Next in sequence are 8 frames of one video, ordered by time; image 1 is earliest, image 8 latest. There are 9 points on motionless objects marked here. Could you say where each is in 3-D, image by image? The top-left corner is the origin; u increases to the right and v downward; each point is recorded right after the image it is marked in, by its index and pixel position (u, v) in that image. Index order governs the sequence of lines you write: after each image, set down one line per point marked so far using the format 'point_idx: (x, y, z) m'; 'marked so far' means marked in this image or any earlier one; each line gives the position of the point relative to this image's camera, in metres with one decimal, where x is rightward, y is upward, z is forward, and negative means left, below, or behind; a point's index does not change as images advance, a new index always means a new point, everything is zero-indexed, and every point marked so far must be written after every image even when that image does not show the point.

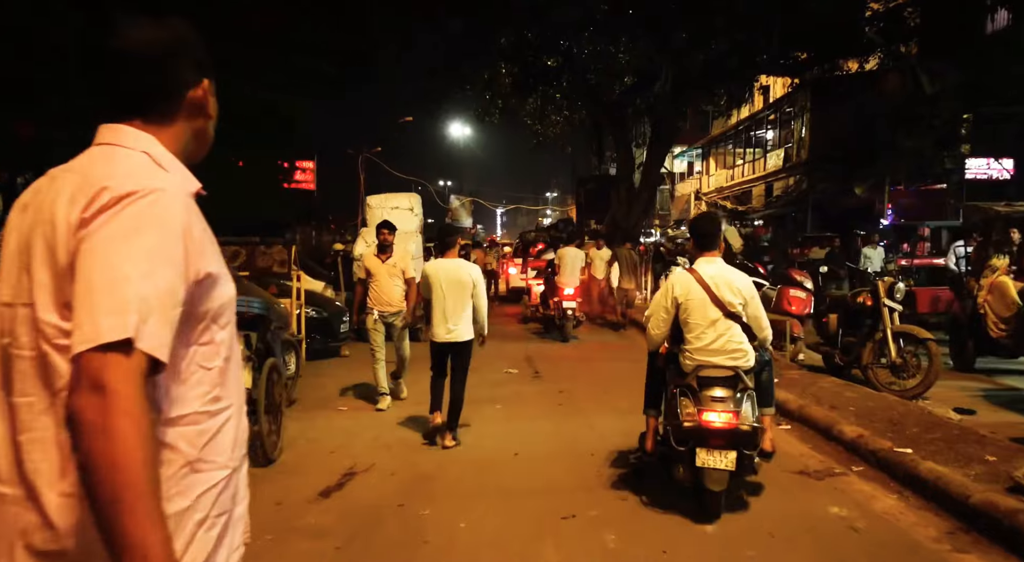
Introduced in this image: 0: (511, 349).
0: (0.0, -1.2, +11.2) m
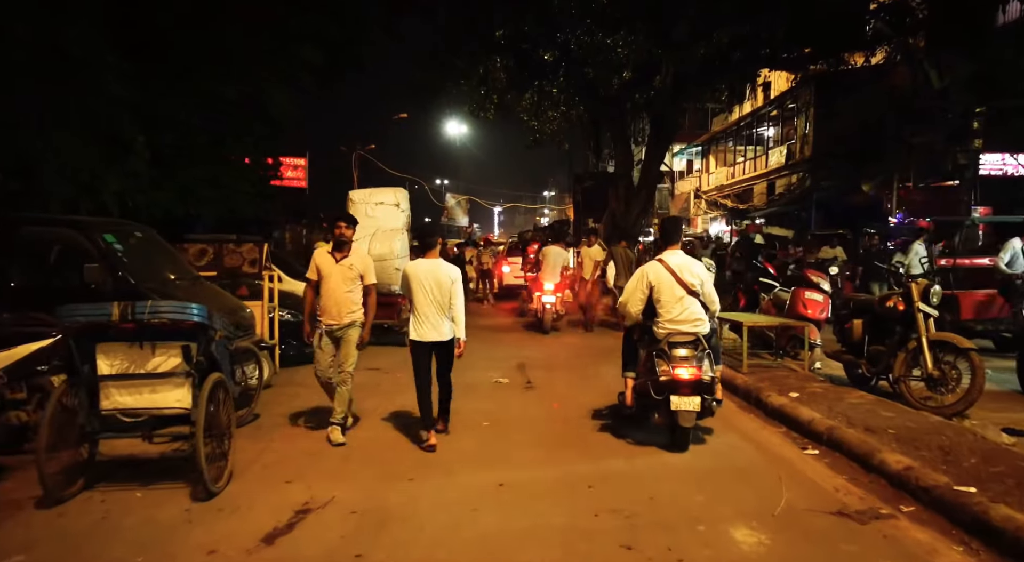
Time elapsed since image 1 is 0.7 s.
0: (-0.1, -1.2, +10.5) m
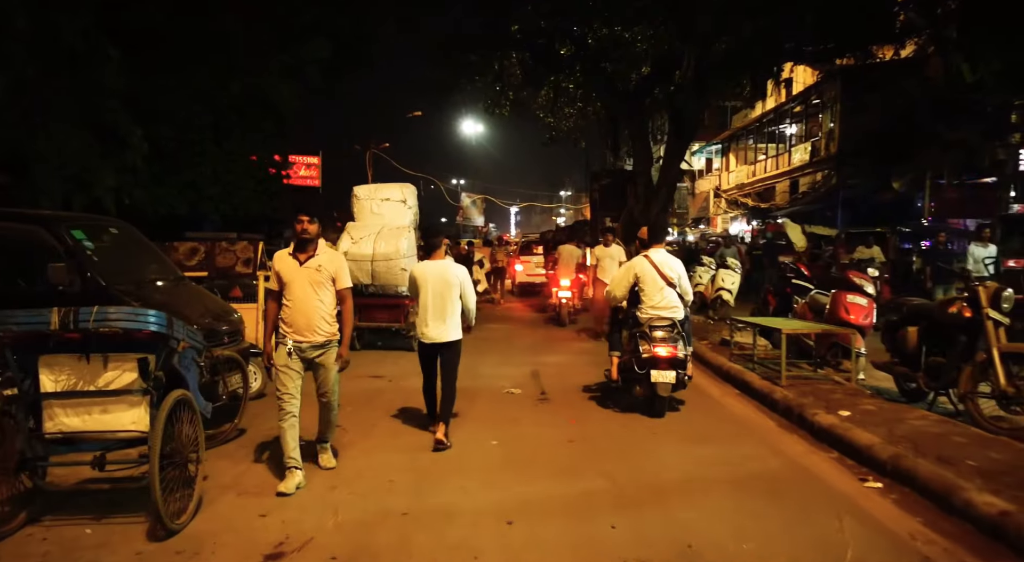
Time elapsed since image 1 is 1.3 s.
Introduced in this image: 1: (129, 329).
0: (+0.1, -1.2, +9.9) m
1: (-2.0, -0.3, +3.4) m
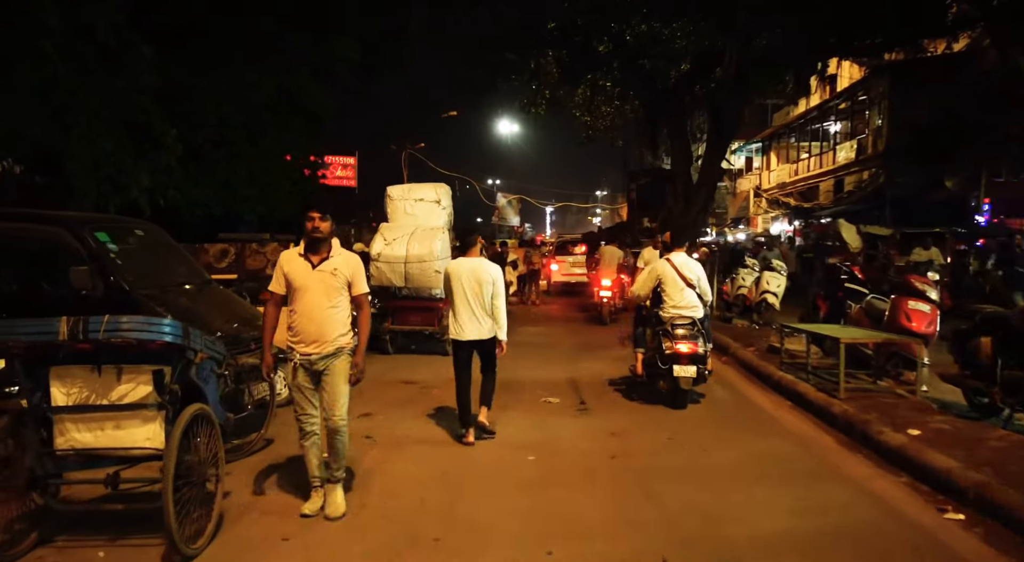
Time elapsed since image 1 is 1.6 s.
0: (+0.6, -1.2, +9.5) m
1: (-1.8, -0.3, +3.1) m
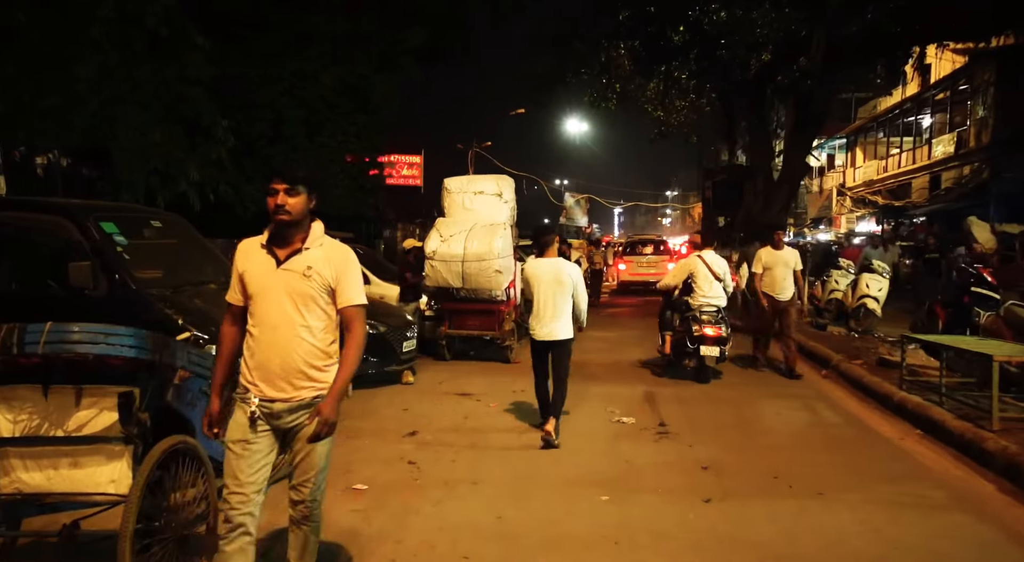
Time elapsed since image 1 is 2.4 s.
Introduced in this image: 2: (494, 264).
0: (+1.5, -1.3, +8.5) m
1: (-1.6, -0.3, +2.4) m
2: (-0.2, +0.2, +8.5) m
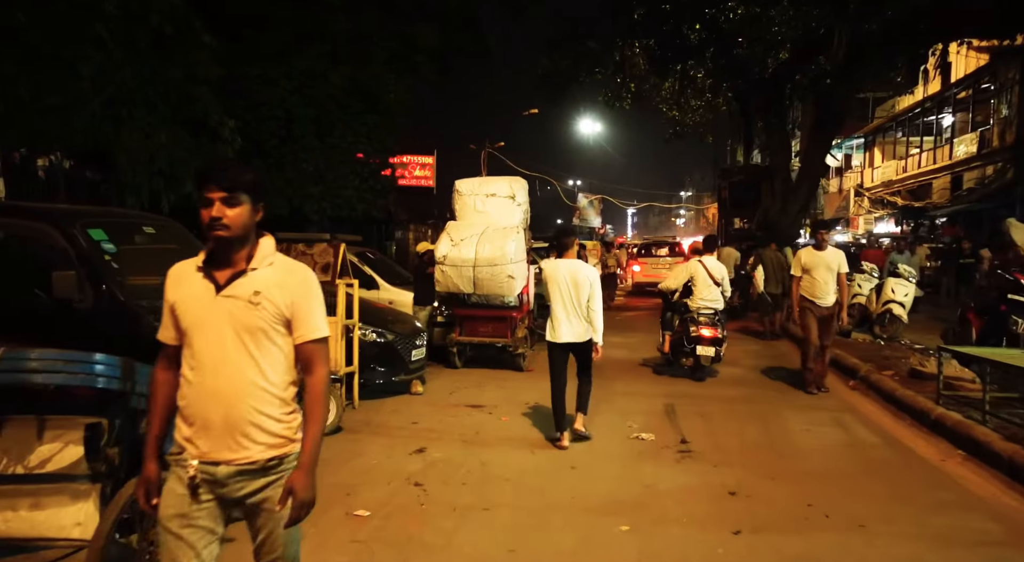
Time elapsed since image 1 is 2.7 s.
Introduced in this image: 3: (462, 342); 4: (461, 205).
0: (+1.7, -1.3, +8.1) m
1: (-1.5, -0.3, +2.1) m
2: (-0.1, +0.1, +8.2) m
3: (-0.7, -0.8, +8.6) m
4: (-0.7, +1.1, +9.2) m
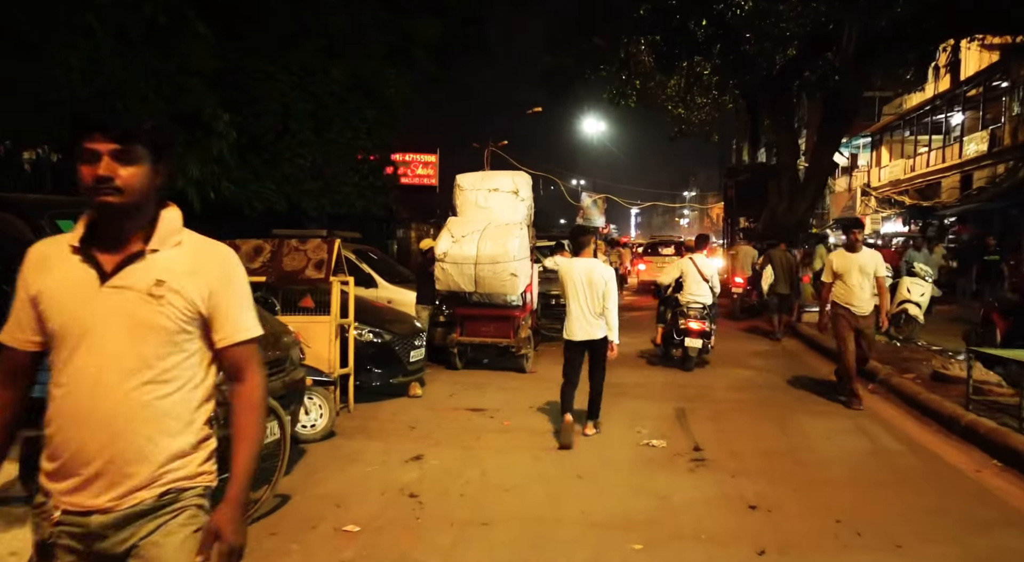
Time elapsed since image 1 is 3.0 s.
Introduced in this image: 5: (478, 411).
0: (+1.7, -1.3, +7.8) m
1: (-1.5, -0.3, +1.8) m
2: (0.0, +0.2, +7.9) m
3: (-0.6, -0.8, +8.3) m
4: (-0.7, +1.1, +8.9) m
5: (-0.4, -1.3, +6.3) m
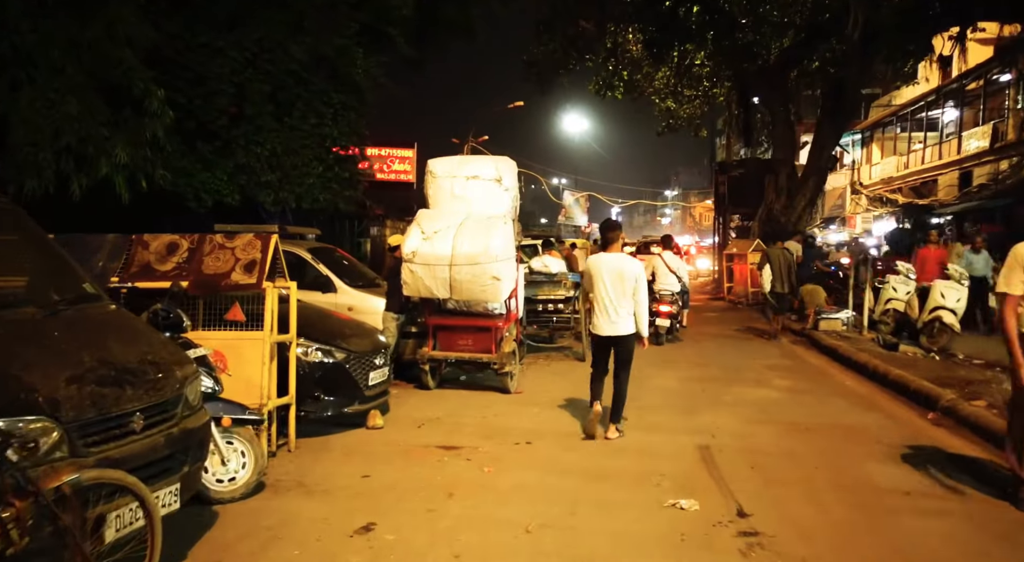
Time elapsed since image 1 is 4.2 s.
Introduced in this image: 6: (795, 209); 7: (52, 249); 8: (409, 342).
0: (+1.5, -1.4, +6.6) m
1: (-1.5, -0.4, +0.5) m
2: (-0.2, +0.1, +6.7) m
3: (-0.8, -0.8, +7.0) m
4: (-0.9, +1.1, +7.6) m
5: (-0.5, -1.4, +5.0) m
6: (+8.6, +2.2, +19.4) m
7: (-2.5, +0.2, +3.4) m
8: (-1.2, -0.7, +7.5) m
